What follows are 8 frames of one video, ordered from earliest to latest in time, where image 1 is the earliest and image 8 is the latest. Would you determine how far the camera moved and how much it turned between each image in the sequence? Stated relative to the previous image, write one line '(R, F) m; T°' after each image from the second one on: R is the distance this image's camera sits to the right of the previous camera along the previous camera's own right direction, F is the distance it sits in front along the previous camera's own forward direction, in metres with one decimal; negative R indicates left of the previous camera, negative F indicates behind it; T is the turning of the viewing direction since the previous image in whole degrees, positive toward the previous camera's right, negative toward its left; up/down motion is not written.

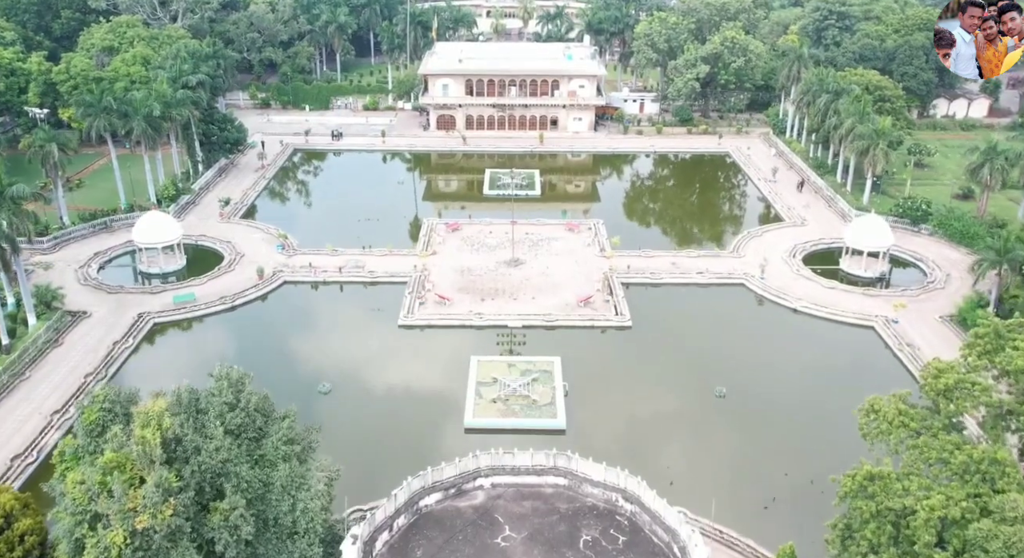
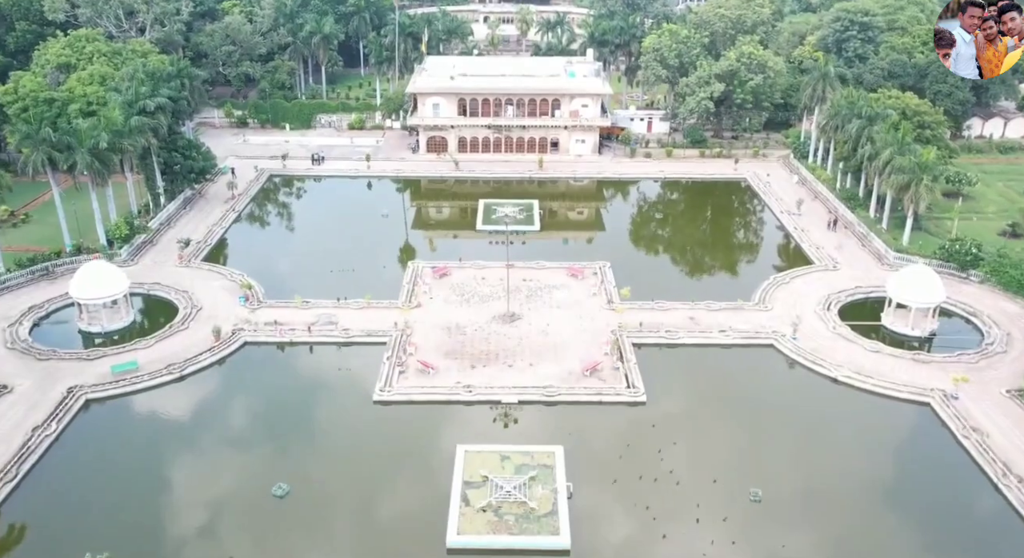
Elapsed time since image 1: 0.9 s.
(+0.3, +6.4) m; 0°
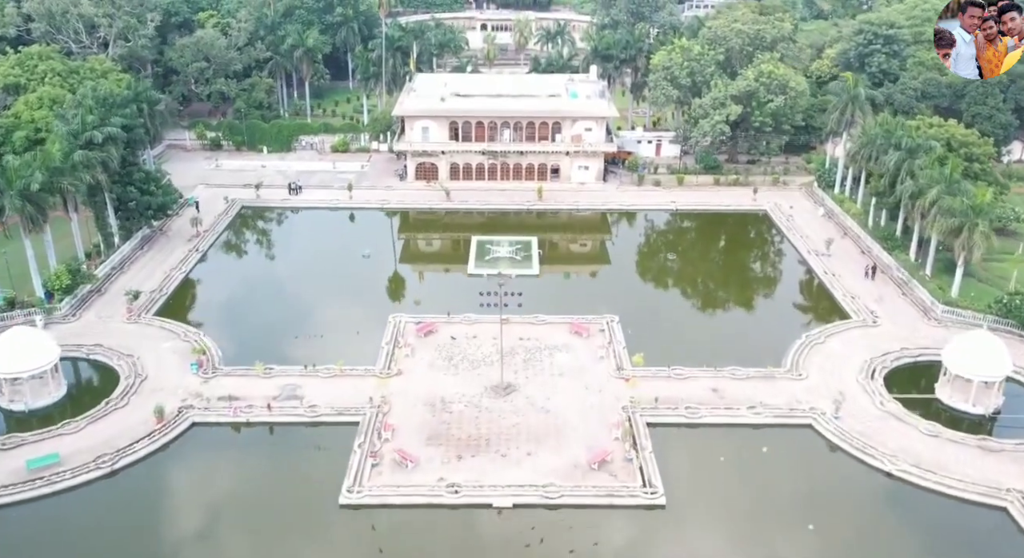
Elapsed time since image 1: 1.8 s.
(+0.3, +6.2) m; 0°
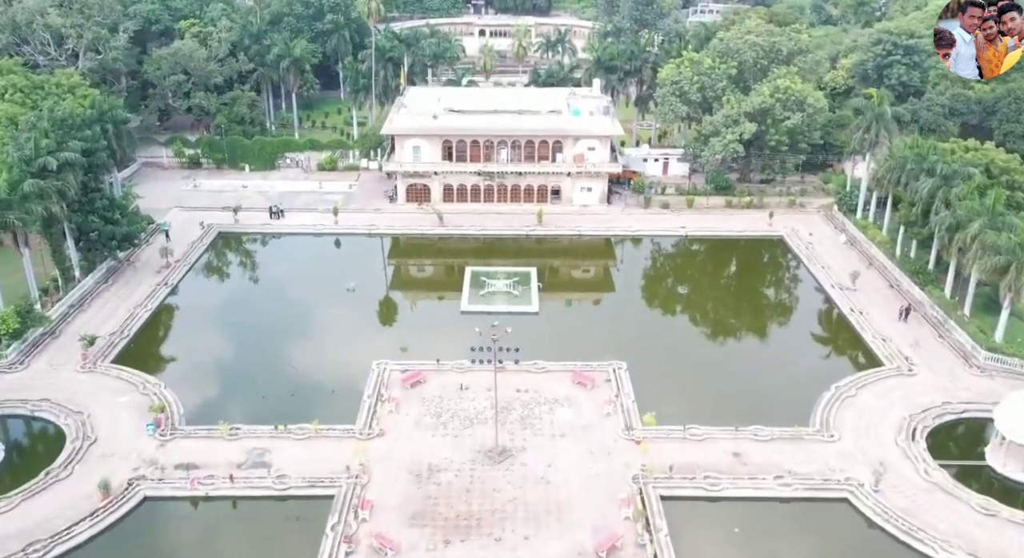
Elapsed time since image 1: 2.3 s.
(+0.2, +4.3) m; 0°
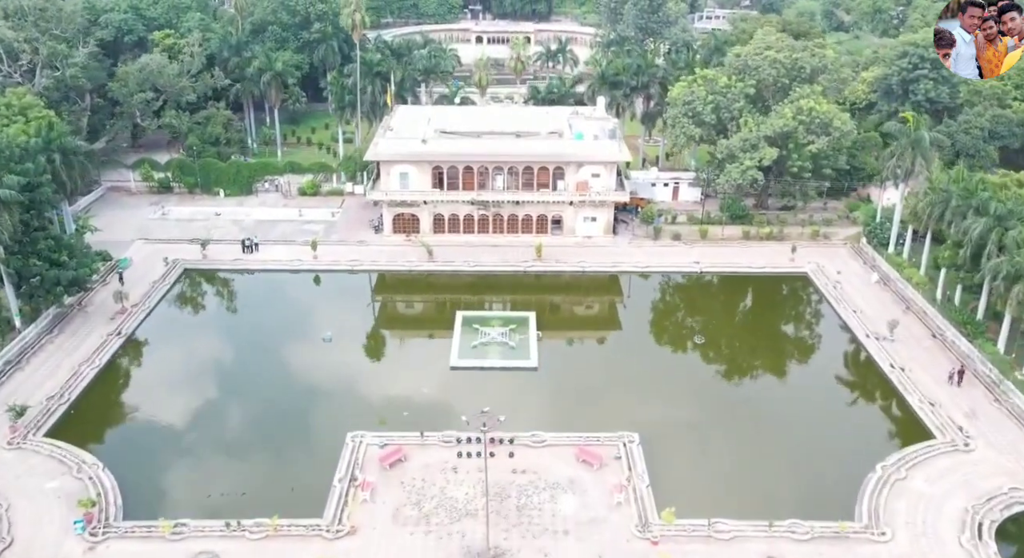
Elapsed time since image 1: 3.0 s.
(+0.2, +5.3) m; 0°
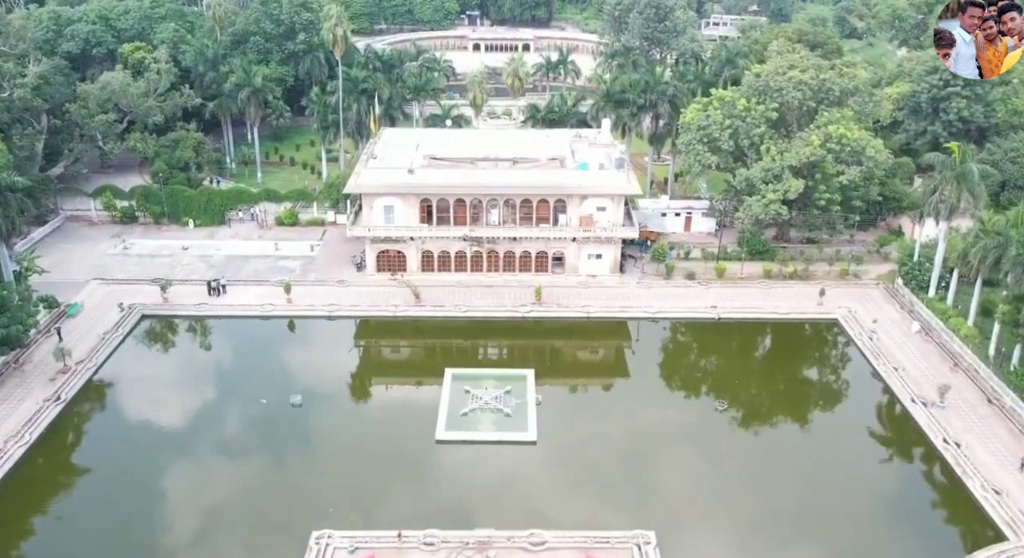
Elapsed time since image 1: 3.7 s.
(+0.2, +5.4) m; 0°
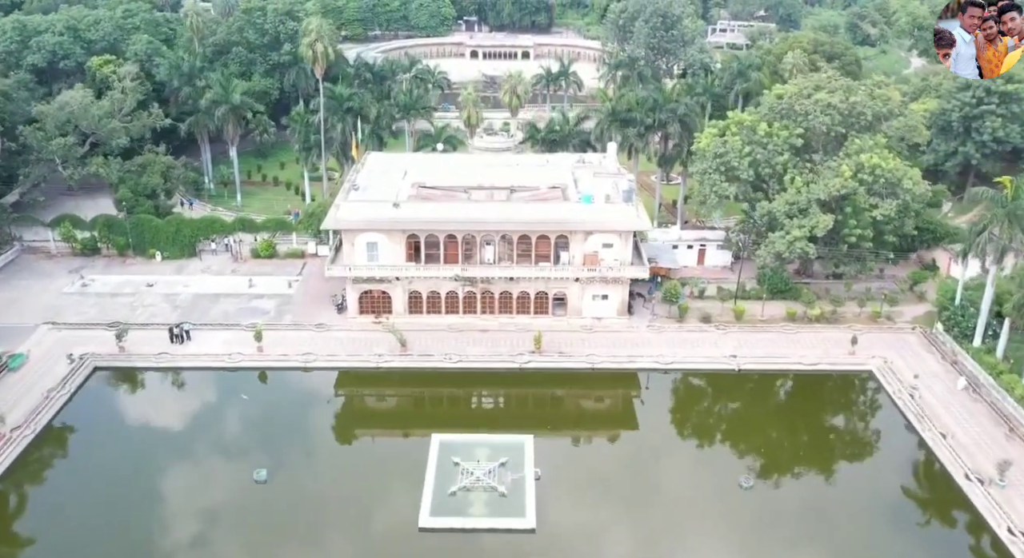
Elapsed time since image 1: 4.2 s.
(+0.2, +4.8) m; 0°
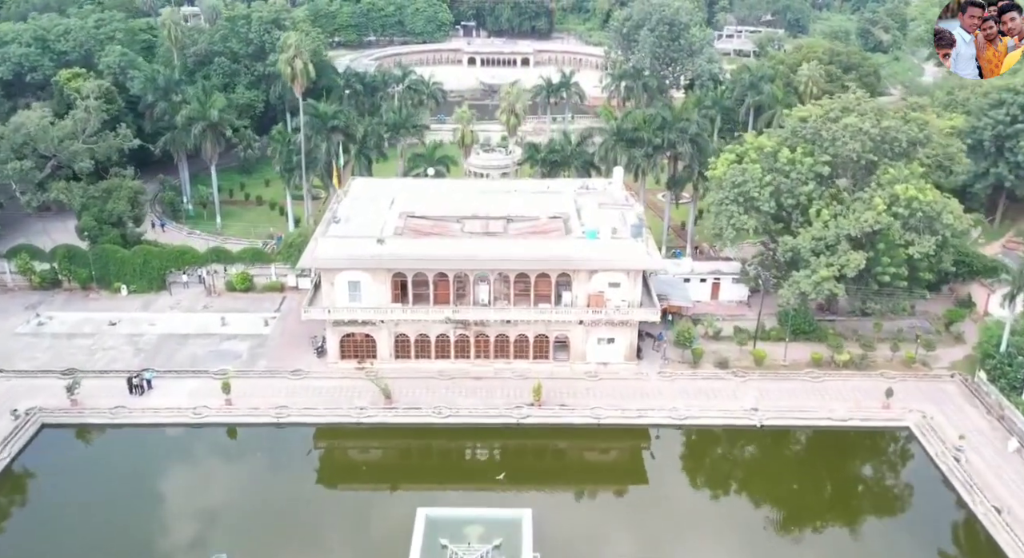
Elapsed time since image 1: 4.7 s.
(+0.2, +4.2) m; 0°
